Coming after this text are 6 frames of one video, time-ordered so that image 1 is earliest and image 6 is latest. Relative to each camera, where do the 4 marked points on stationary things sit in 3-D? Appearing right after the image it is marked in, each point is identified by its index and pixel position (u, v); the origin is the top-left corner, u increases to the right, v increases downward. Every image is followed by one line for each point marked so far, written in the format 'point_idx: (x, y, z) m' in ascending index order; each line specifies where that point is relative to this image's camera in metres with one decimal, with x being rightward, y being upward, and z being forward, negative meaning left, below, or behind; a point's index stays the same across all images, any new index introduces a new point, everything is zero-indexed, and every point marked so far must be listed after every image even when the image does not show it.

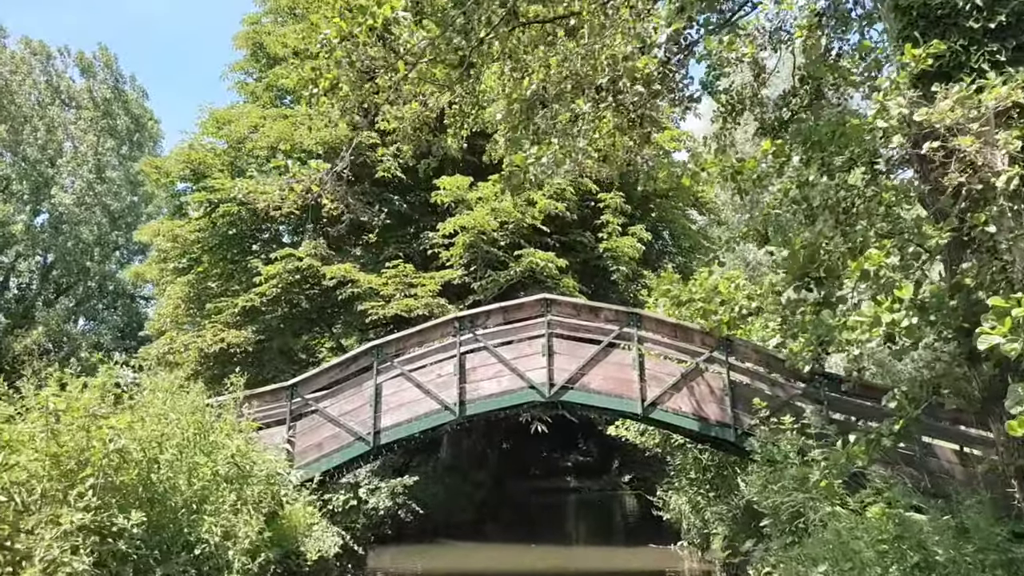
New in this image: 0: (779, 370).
0: (+2.6, -0.8, +8.6) m
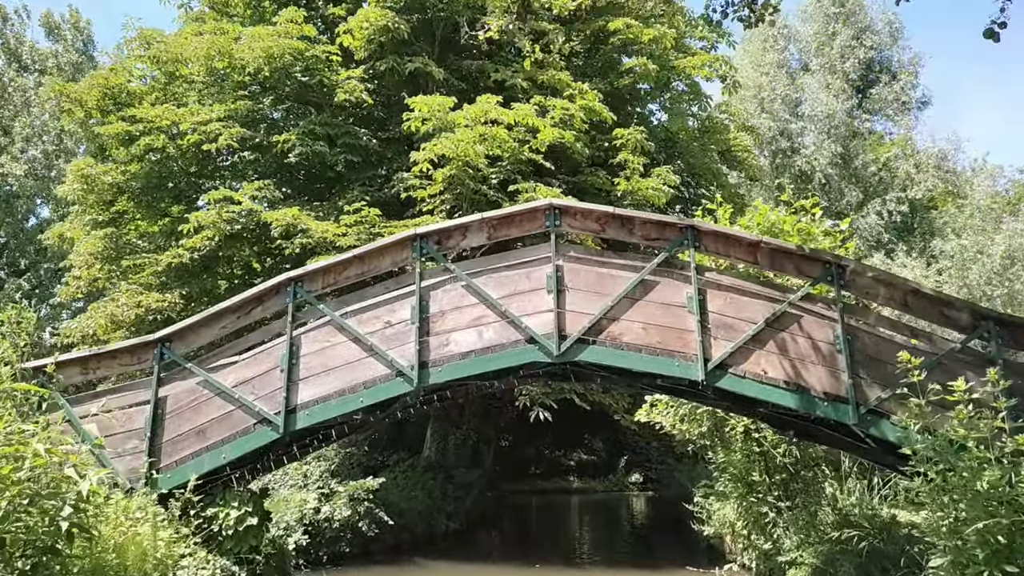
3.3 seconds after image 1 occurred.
0: (+2.6, -0.2, +5.5) m
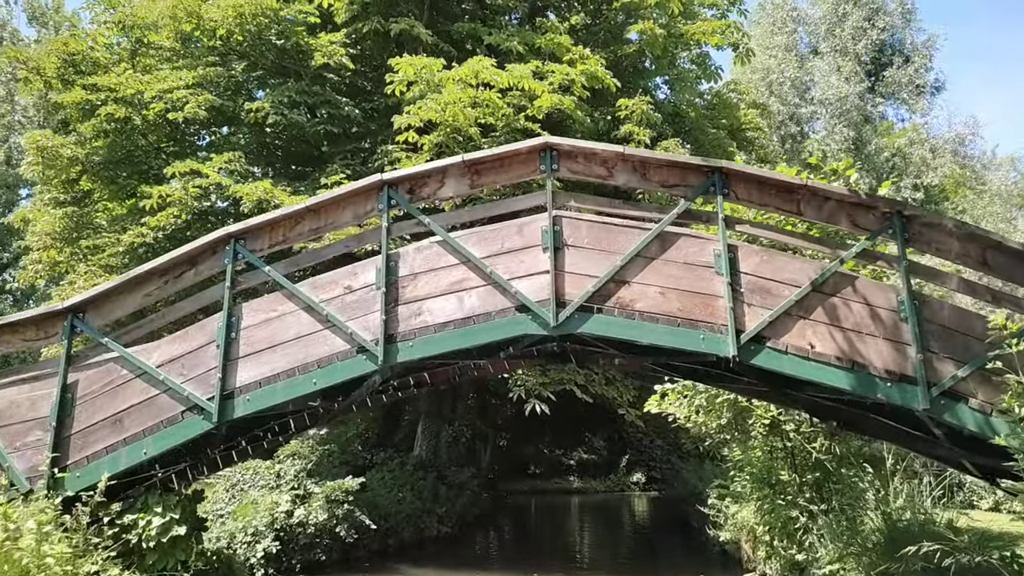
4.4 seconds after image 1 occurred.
0: (+2.5, +0.1, +4.4) m
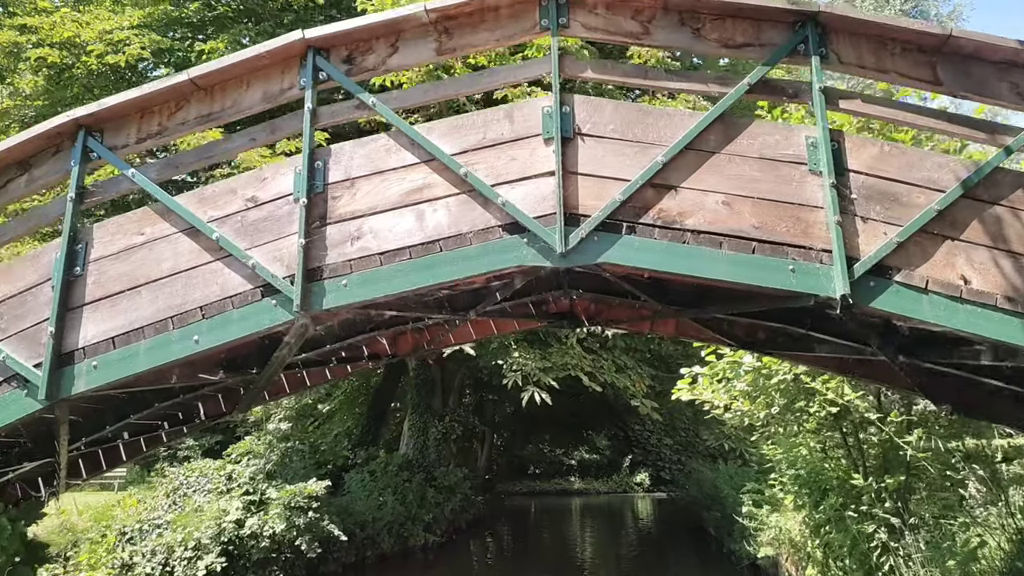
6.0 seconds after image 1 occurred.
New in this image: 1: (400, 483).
0: (+2.5, +0.4, +2.8) m
1: (-1.5, -2.6, +11.4) m
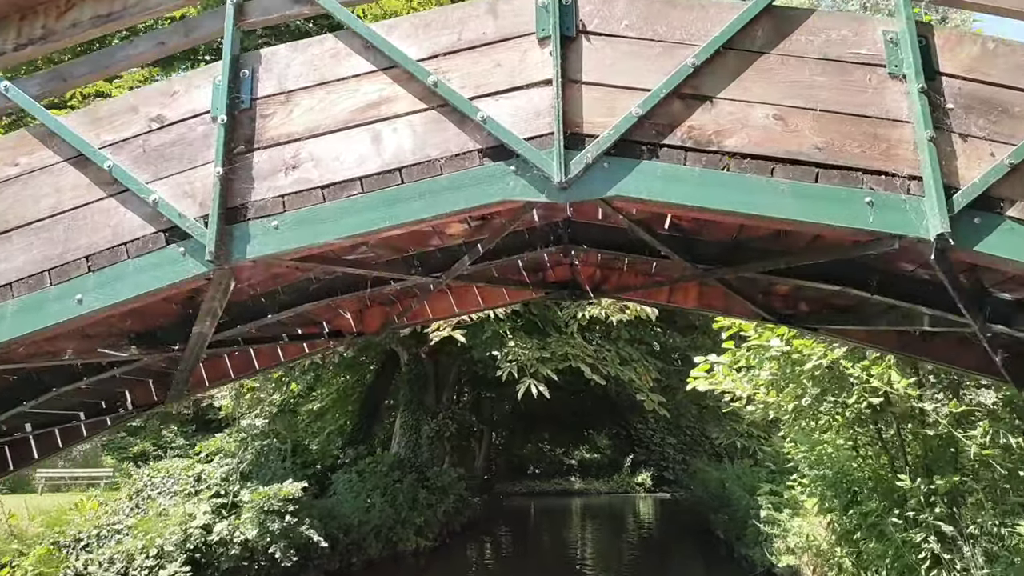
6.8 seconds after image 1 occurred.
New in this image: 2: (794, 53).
0: (+2.4, +0.5, +2.1) m
1: (-1.5, -2.4, +10.6) m
2: (+0.7, +0.6, +2.3) m
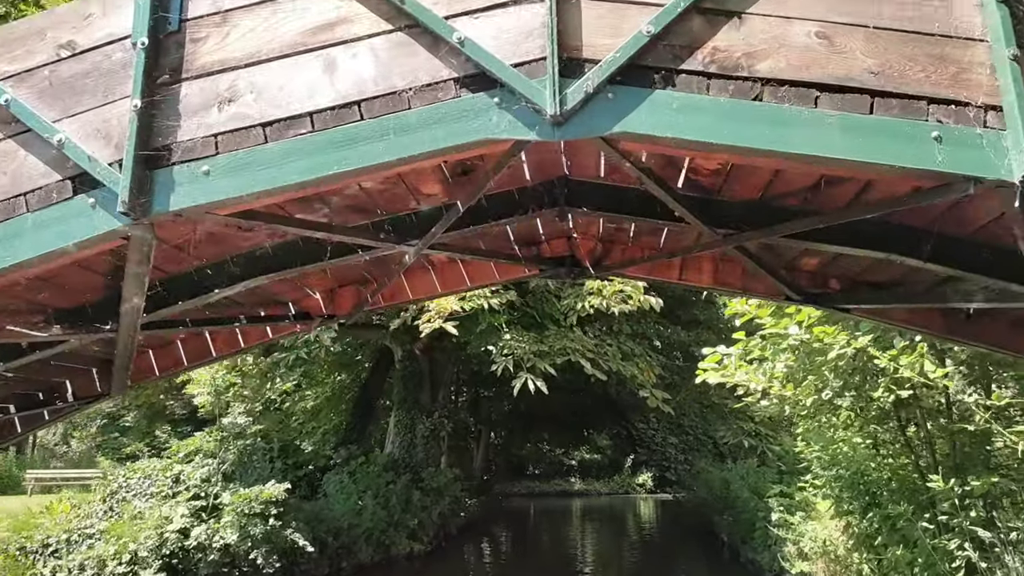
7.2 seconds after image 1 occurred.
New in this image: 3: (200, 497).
0: (+2.4, +0.6, +1.7) m
1: (-1.6, -2.3, +10.2) m
2: (+0.7, +0.7, +1.9) m
3: (-2.7, -1.8, +7.4) m
